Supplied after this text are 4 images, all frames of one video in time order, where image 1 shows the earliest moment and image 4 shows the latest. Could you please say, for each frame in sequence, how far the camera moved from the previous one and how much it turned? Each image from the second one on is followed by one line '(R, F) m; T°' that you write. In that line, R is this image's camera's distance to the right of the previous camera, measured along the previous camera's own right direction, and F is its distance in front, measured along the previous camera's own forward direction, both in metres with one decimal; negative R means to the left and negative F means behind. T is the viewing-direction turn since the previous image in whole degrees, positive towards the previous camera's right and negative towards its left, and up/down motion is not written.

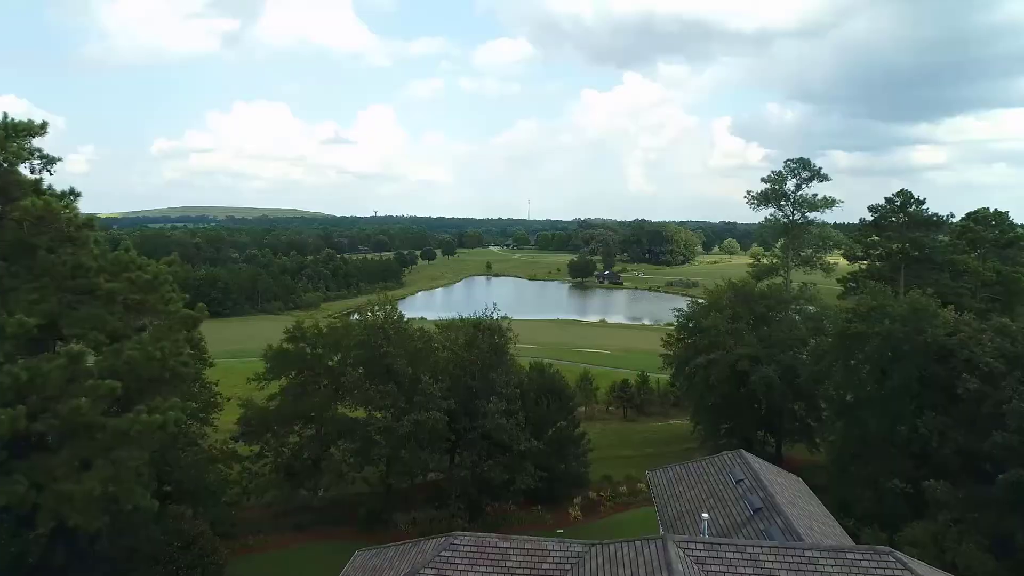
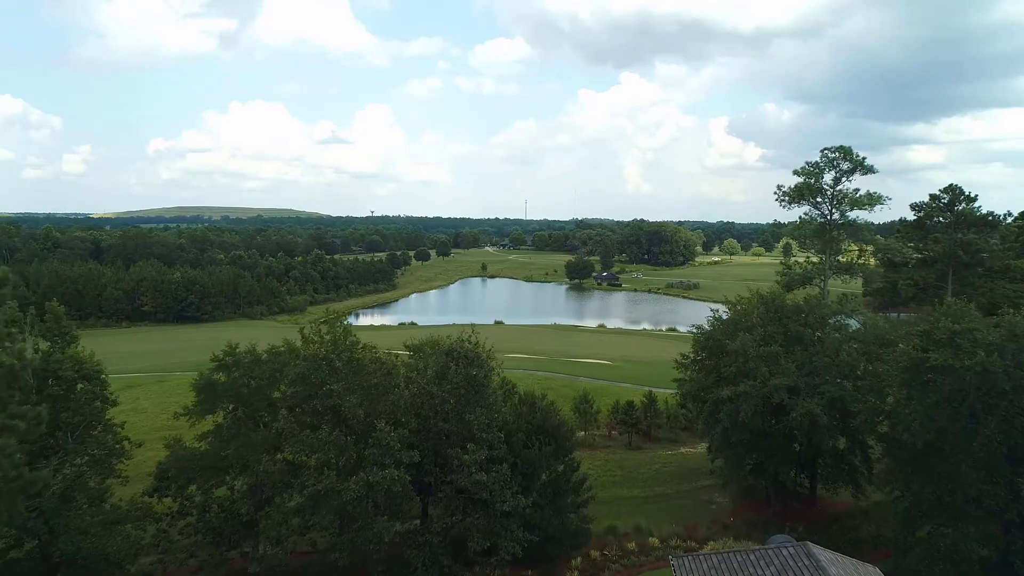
(+0.5, +4.4) m; 0°
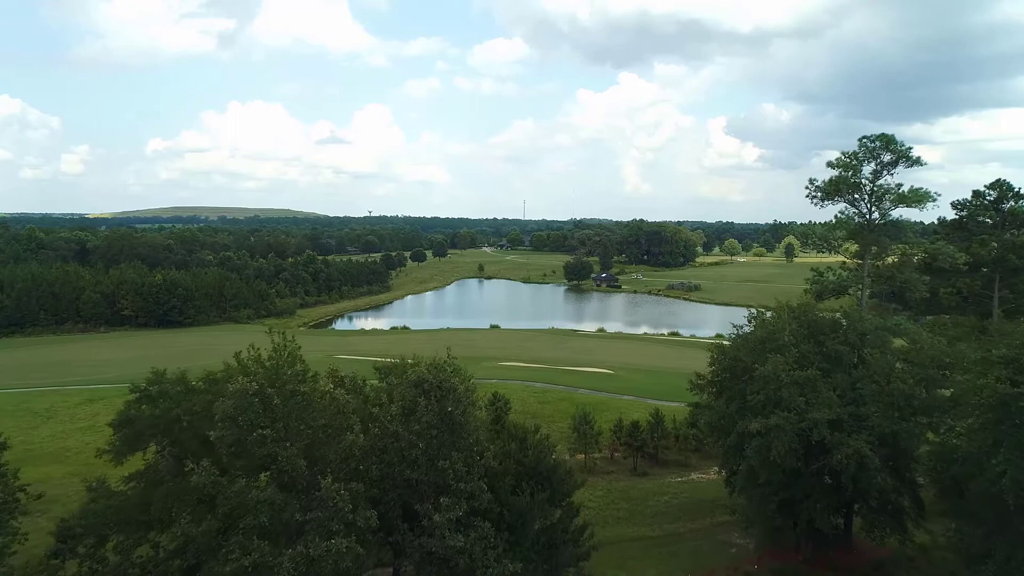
(+0.4, +3.3) m; 0°
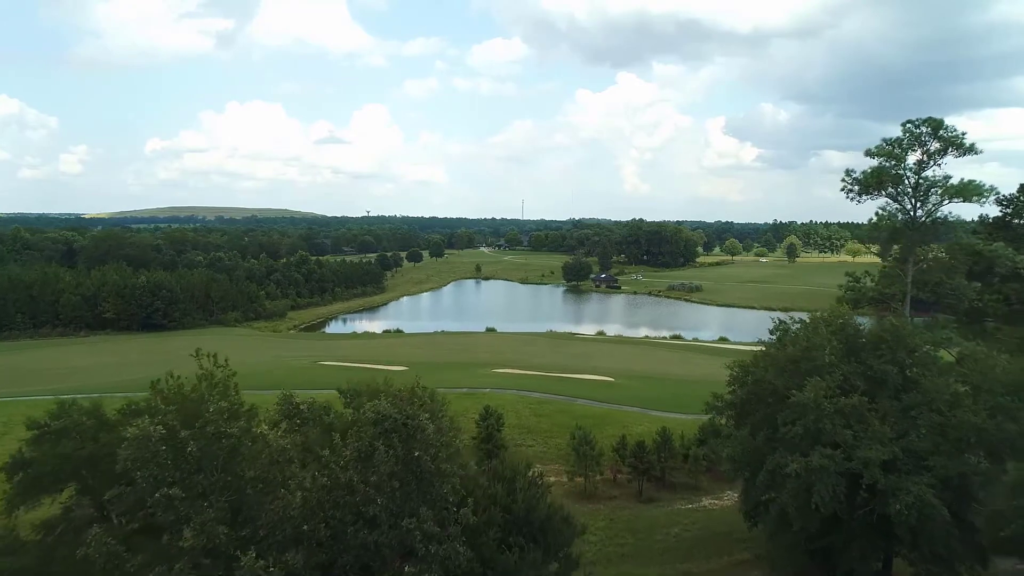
(+0.3, +2.8) m; 0°
